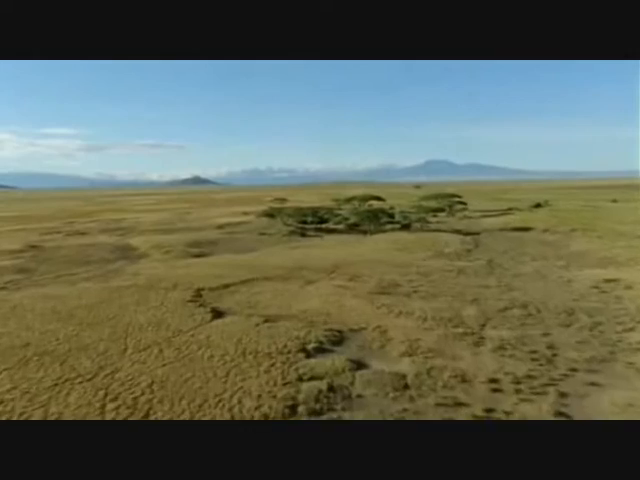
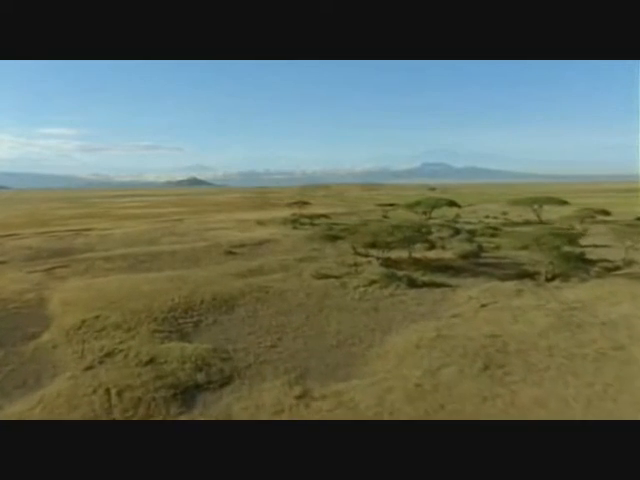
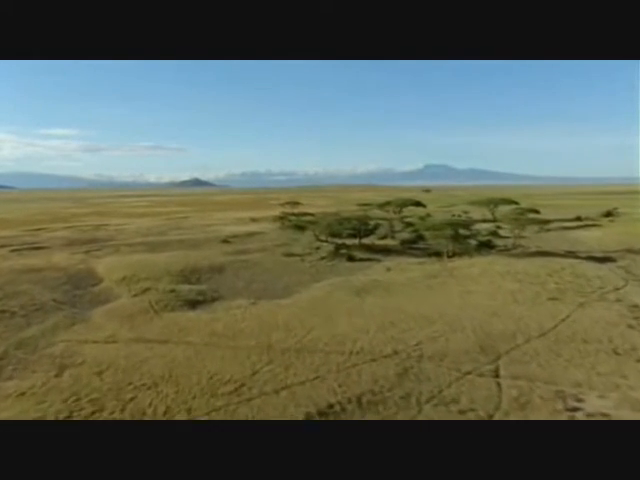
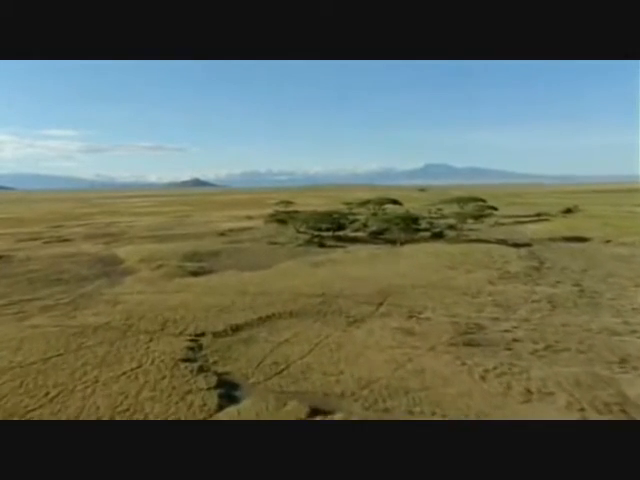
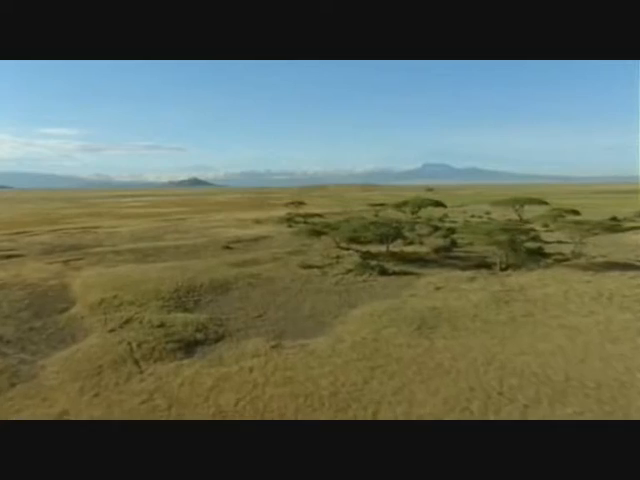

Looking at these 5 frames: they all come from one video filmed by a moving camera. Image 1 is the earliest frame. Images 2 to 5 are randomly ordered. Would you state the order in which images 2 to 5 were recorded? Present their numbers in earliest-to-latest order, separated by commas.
4, 3, 5, 2
